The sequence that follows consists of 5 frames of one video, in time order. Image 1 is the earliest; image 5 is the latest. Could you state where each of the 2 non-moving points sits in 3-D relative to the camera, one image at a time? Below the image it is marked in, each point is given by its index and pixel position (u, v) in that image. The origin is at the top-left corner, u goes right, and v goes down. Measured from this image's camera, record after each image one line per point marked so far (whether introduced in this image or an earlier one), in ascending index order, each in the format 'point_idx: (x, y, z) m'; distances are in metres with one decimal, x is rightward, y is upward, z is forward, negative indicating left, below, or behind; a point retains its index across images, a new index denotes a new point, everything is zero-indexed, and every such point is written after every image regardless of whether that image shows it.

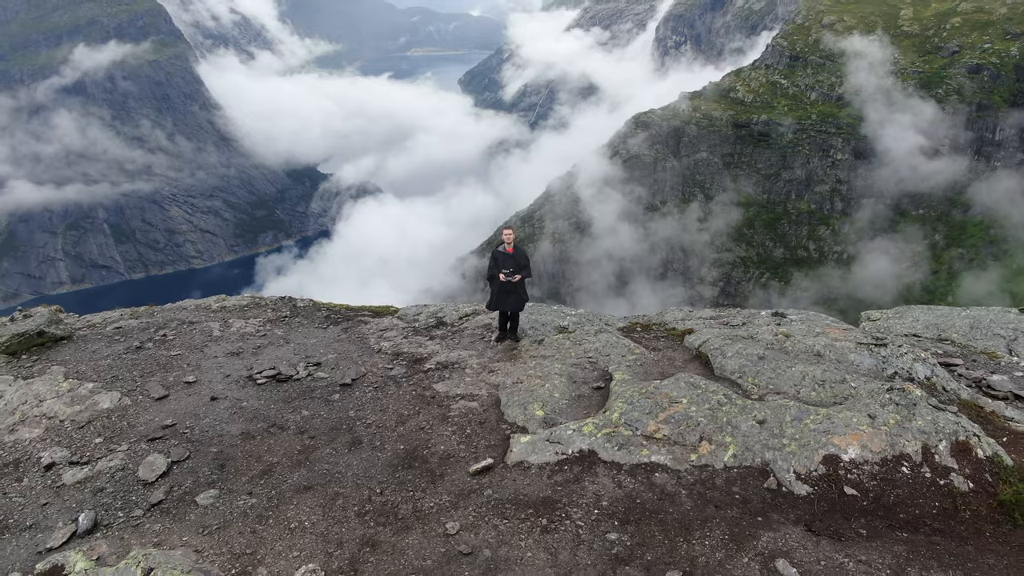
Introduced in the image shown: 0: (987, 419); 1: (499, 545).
0: (+8.1, -2.2, +13.6) m
1: (-0.2, -3.5, +10.6) m
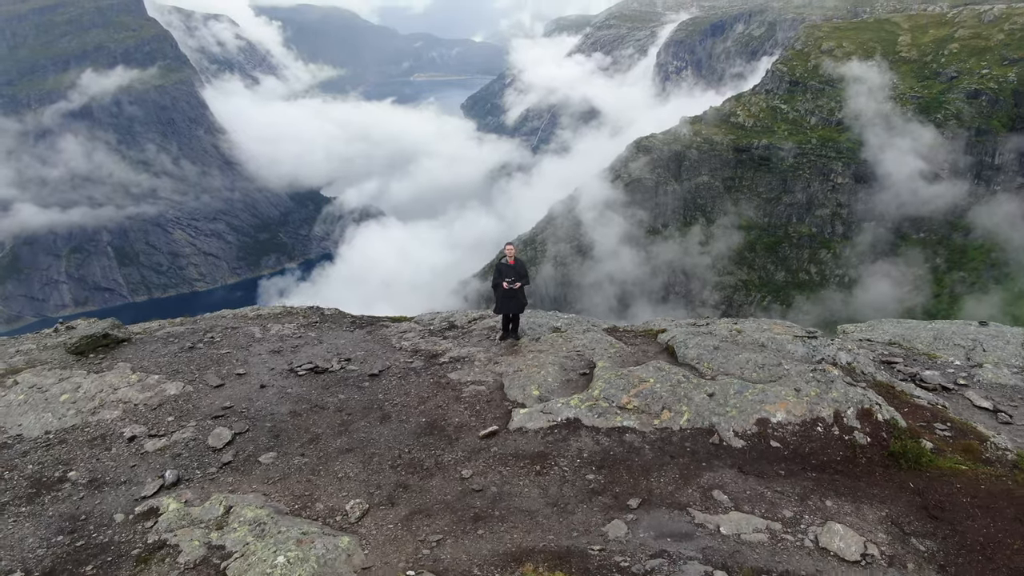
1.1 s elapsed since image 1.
0: (+8.1, -2.2, +16.8) m
1: (-0.2, -3.4, +13.8) m
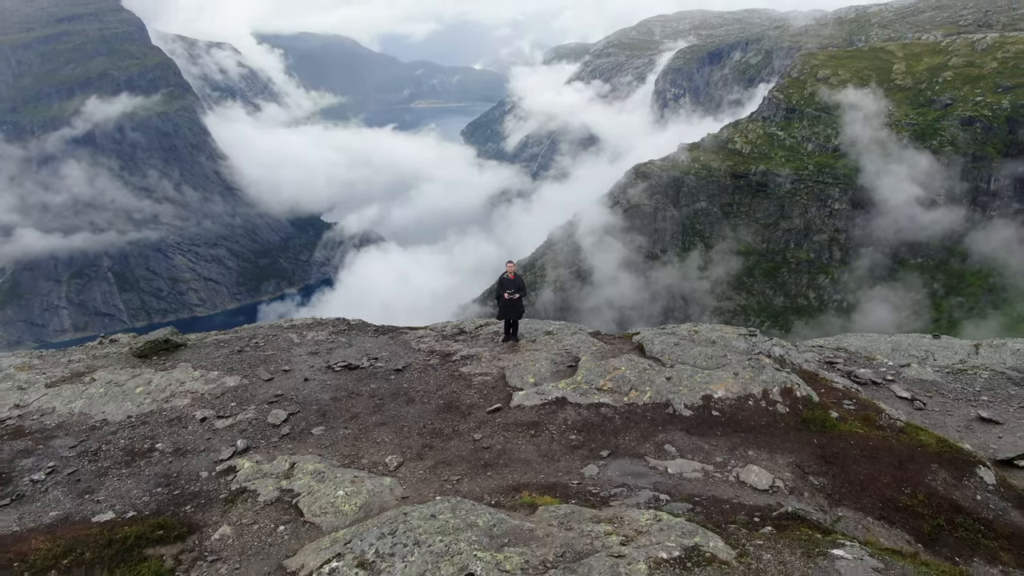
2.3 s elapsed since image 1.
0: (+8.1, -2.4, +21.0) m
1: (-0.2, -3.5, +18.0) m
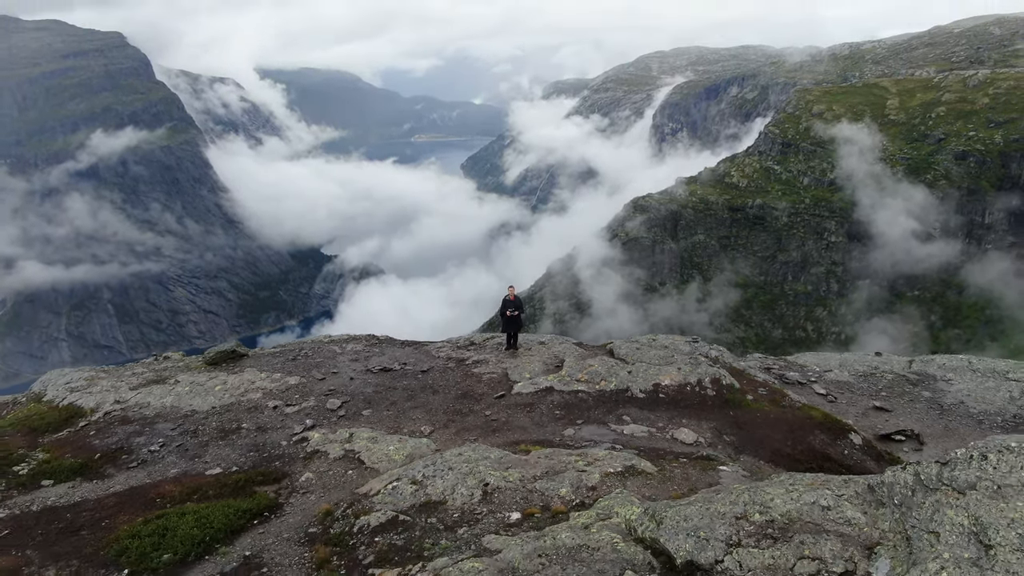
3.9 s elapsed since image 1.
0: (+8.2, -3.1, +27.8) m
1: (-0.1, -4.0, +24.6) m
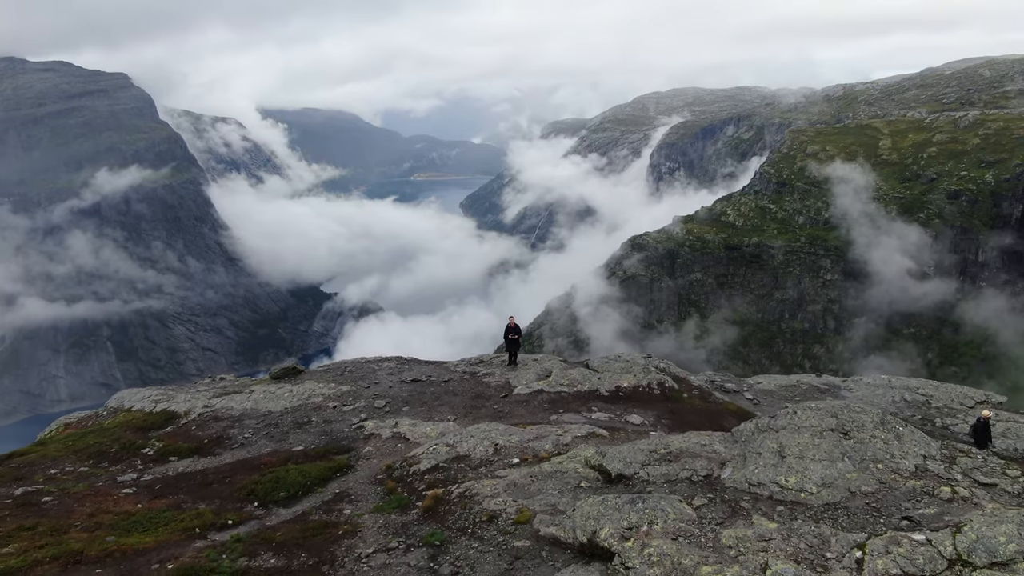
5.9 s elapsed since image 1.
0: (+8.2, -4.4, +37.4) m
1: (-0.1, -5.3, +34.2) m
